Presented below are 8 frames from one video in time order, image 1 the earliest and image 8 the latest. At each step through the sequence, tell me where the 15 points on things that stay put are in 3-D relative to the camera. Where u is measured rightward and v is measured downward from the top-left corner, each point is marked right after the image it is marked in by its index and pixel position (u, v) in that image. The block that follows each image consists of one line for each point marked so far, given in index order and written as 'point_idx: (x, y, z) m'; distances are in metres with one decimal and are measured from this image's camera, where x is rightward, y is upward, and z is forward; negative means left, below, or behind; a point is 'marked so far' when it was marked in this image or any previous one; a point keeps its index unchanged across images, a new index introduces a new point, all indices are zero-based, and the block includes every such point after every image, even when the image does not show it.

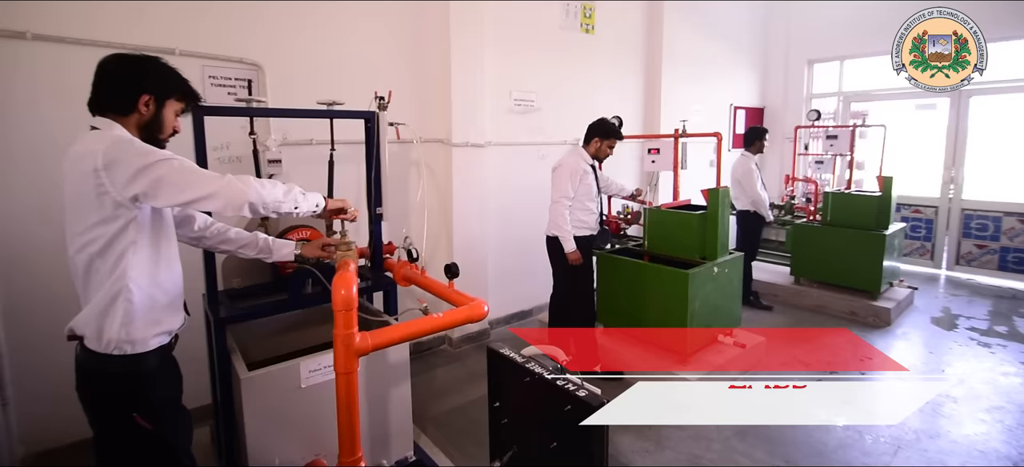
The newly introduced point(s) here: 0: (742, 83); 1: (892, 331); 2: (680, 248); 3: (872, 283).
0: (+2.9, +1.9, +6.2) m
1: (+2.8, -0.7, +3.7) m
2: (+1.0, -0.1, +3.0) m
3: (+2.9, -0.4, +3.9) m
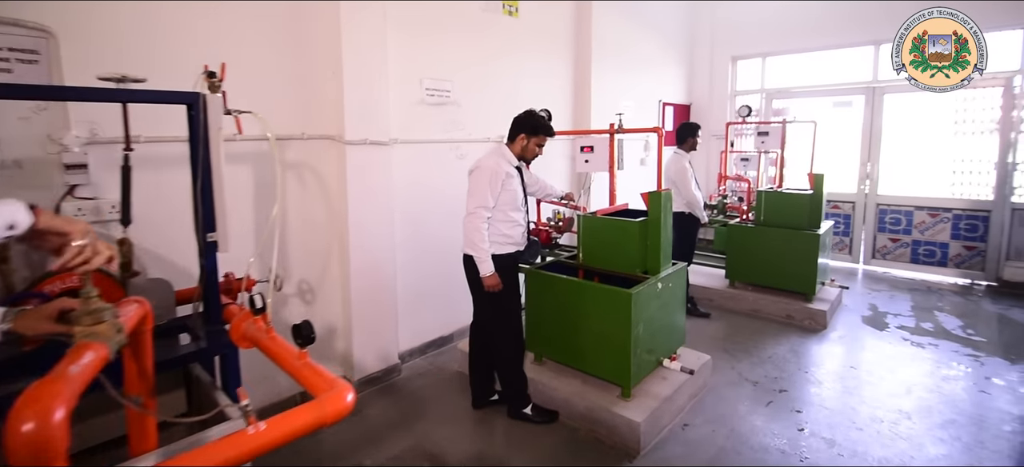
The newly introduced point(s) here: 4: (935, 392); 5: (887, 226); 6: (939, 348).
0: (+2.0, +1.9, +6.0) m
1: (+2.3, -0.7, +3.6) m
2: (+0.6, -0.1, +2.6) m
3: (+2.3, -0.4, +3.8) m
4: (+2.4, -0.9, +2.8) m
5: (+4.2, +0.1, +5.5) m
6: (+3.0, -0.8, +3.4) m
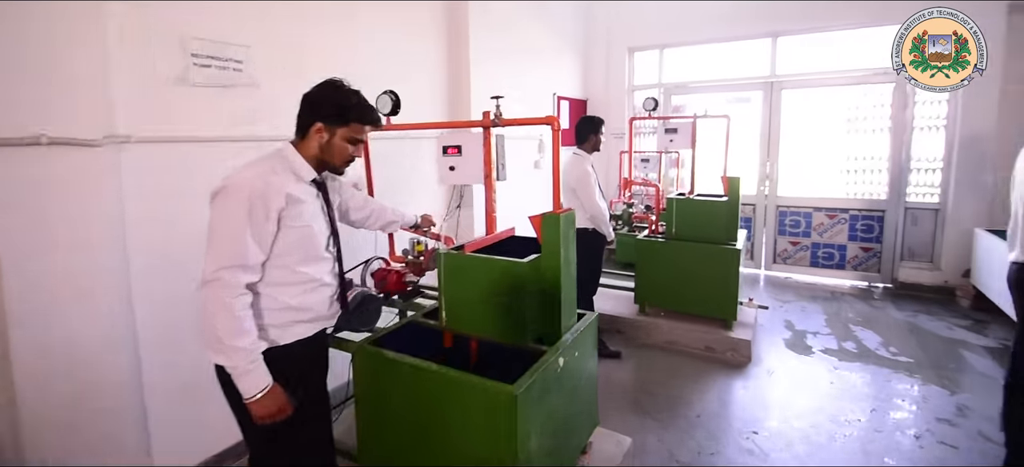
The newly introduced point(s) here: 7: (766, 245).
0: (+0.6, +1.8, +5.3) m
1: (+1.5, -0.8, +3.0) m
2: (0.0, -0.3, +1.7) m
3: (+1.4, -0.5, +3.2) m
4: (+1.8, -1.0, +2.2) m
5: (+3.0, 0.0, +5.3) m
6: (+2.2, -0.9, +2.9) m
7: (+2.8, -0.1, +5.4) m
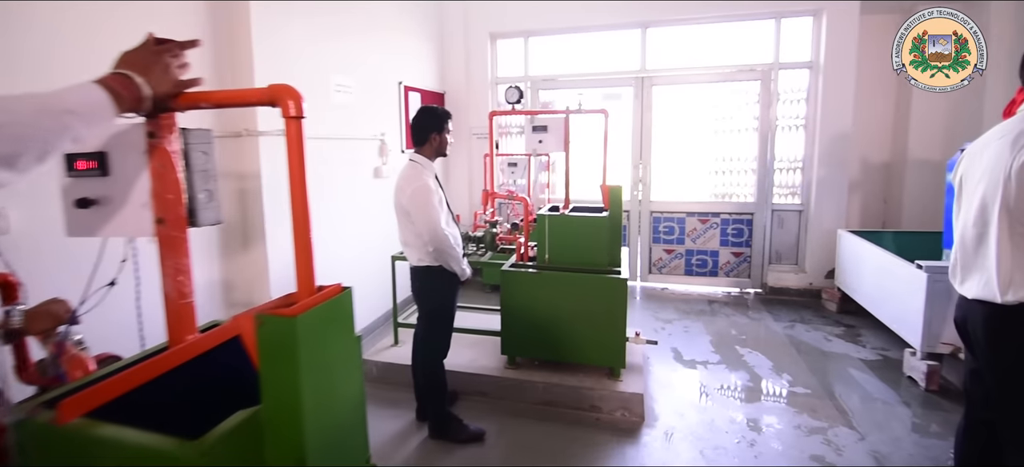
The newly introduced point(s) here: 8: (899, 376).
0: (-0.9, +1.6, +4.4) m
1: (+0.7, -1.0, +2.4) m
2: (-0.5, -0.5, +0.7) m
3: (+0.5, -0.6, +2.5) m
4: (+1.1, -1.1, +1.7) m
5: (+1.5, 0.0, +4.9) m
6: (+1.3, -1.0, +2.5) m
7: (+1.3, -0.2, +5.0) m
8: (+2.6, -0.9, +3.2) m
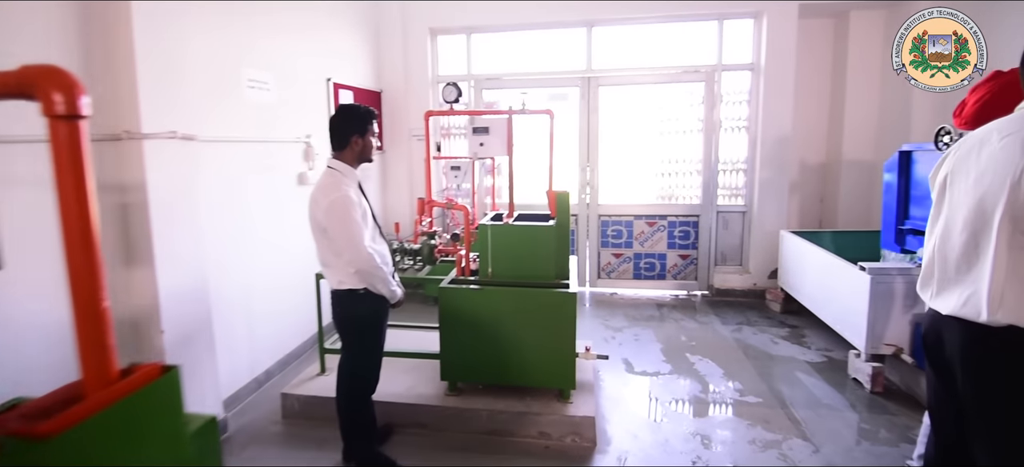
0: (-1.4, +1.5, +4.0) m
1: (+0.4, -1.0, +2.2) m
2: (-0.6, -0.6, +0.5) m
3: (+0.3, -0.7, +2.4) m
4: (+0.9, -1.2, +1.6) m
5: (+1.0, -0.1, +4.8) m
6: (+1.1, -1.0, +2.4) m
7: (+0.8, -0.3, +4.9) m
8: (+2.2, -1.0, +3.3) m
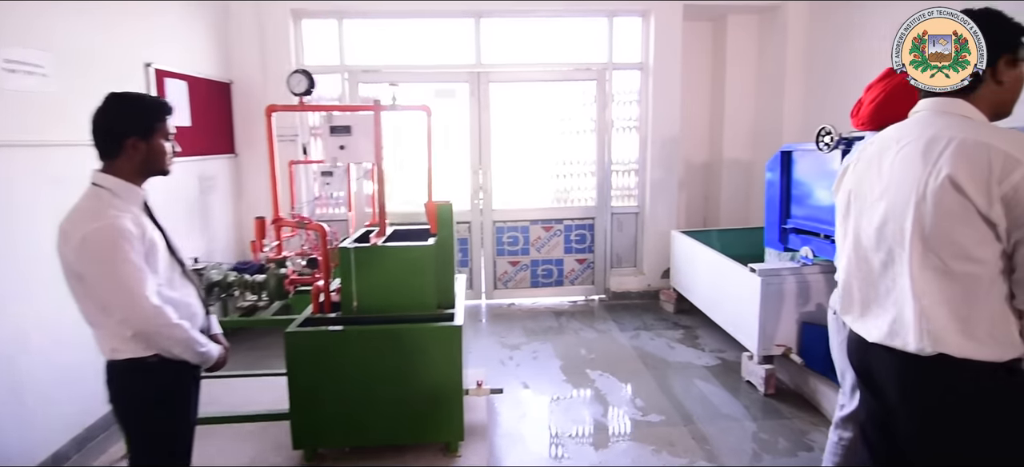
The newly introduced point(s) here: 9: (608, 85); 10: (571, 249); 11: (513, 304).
0: (-2.3, +1.4, +3.3) m
1: (-0.1, -1.1, +1.8) m
2: (-0.7, -0.7, -0.1) m
3: (-0.2, -0.8, +2.0) m
4: (+0.6, -1.2, +1.4) m
5: (-0.1, -0.1, +4.5) m
6: (+0.6, -1.1, +2.2) m
7: (-0.3, -0.3, +4.5) m
8: (+1.5, -1.0, +3.3) m
9: (+0.9, +1.3, +4.3) m
10: (+0.6, -0.1, +4.6) m
11: (0.0, -0.7, +4.5) m
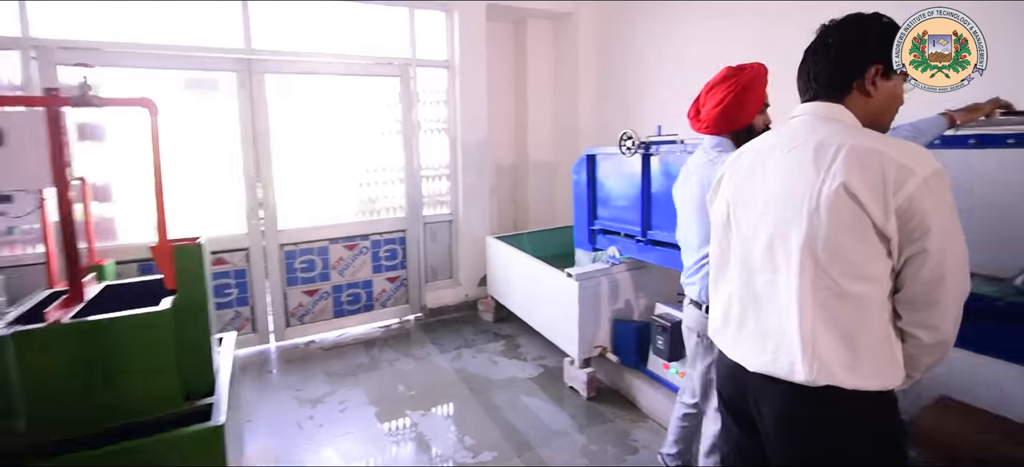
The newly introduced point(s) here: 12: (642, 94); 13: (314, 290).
0: (-3.3, +1.1, +1.8) m
1: (-0.6, -1.2, +1.3) m
2: (-0.5, -0.9, -0.7) m
3: (-0.8, -0.9, +1.4) m
4: (+0.2, -1.3, +1.1) m
5: (-1.6, -0.3, +3.8) m
6: (-0.1, -1.2, +1.9) m
7: (-1.8, -0.5, +3.7) m
8: (+0.3, -1.0, +3.2) m
9: (-0.8, +1.2, +3.9) m
10: (-1.1, -0.3, +4.1) m
11: (-1.5, -0.8, +3.9) m
12: (+1.0, +1.1, +3.9) m
13: (-1.6, -0.4, +3.9) m
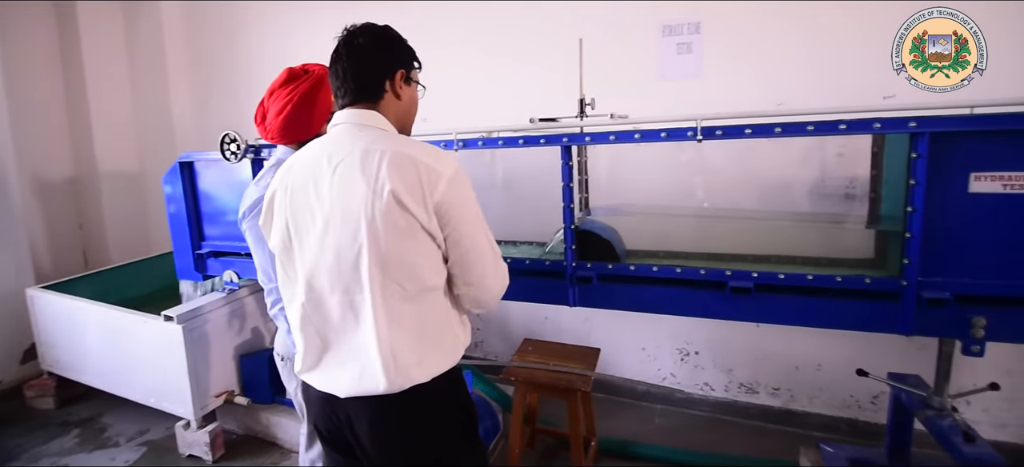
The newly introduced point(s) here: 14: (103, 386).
0: (-3.8, +0.5, -1.0) m
1: (-1.1, -1.4, +0.5) m
2: (+0.2, -0.9, -1.0) m
3: (-1.4, -1.1, +0.4) m
4: (-0.4, -1.4, +0.8) m
5: (-3.6, -0.8, +1.6) m
6: (-1.1, -1.3, +1.2) m
7: (-3.7, -1.0, +1.5) m
8: (-1.7, -1.2, +2.5) m
9: (-3.3, +0.8, +2.2) m
10: (-3.4, -0.7, +2.2) m
11: (-3.5, -1.3, +1.8) m
12: (-1.9, +1.0, +3.3) m
13: (-3.6, -0.9, +1.8) m
14: (-2.3, -0.9, +2.7) m
